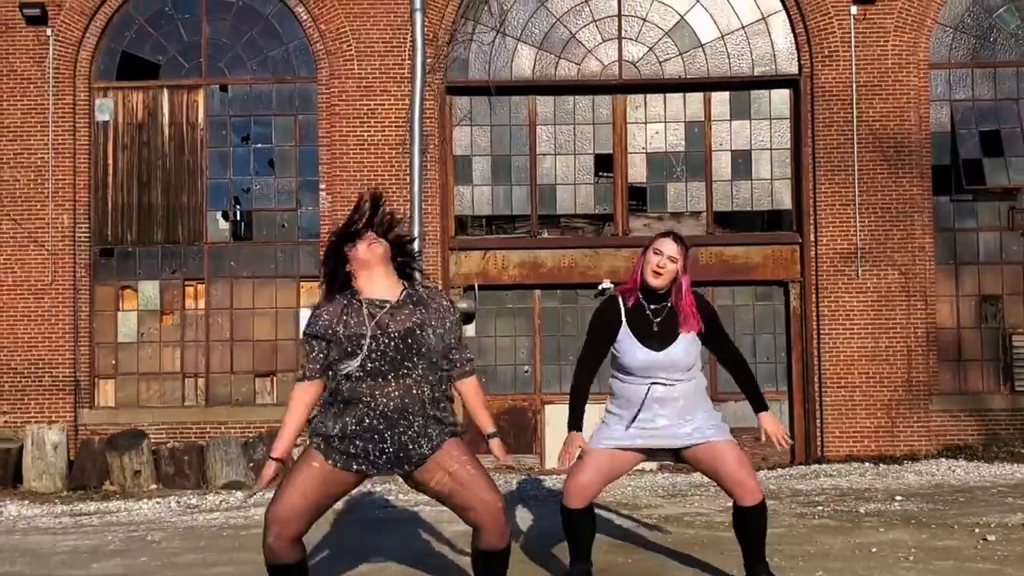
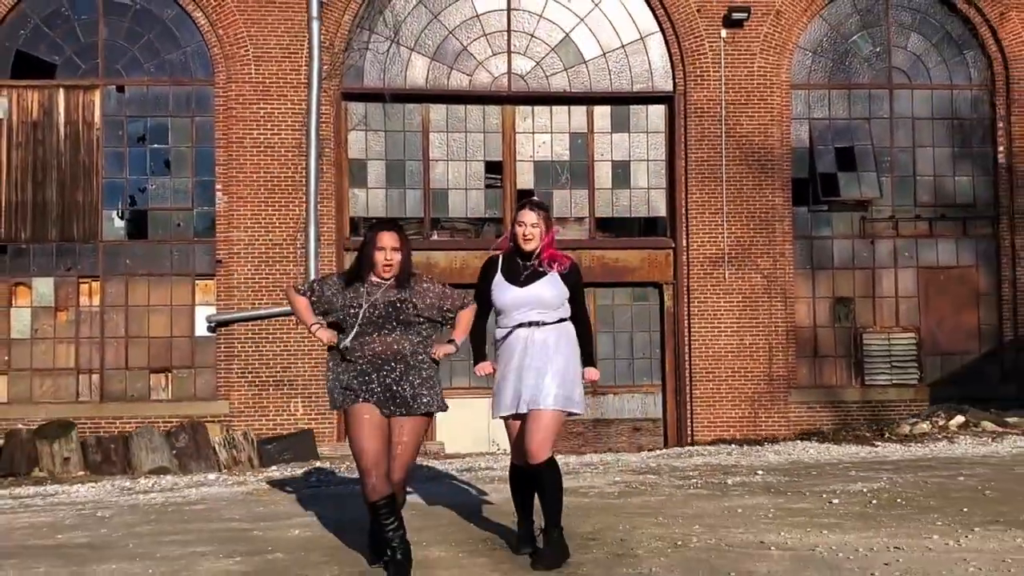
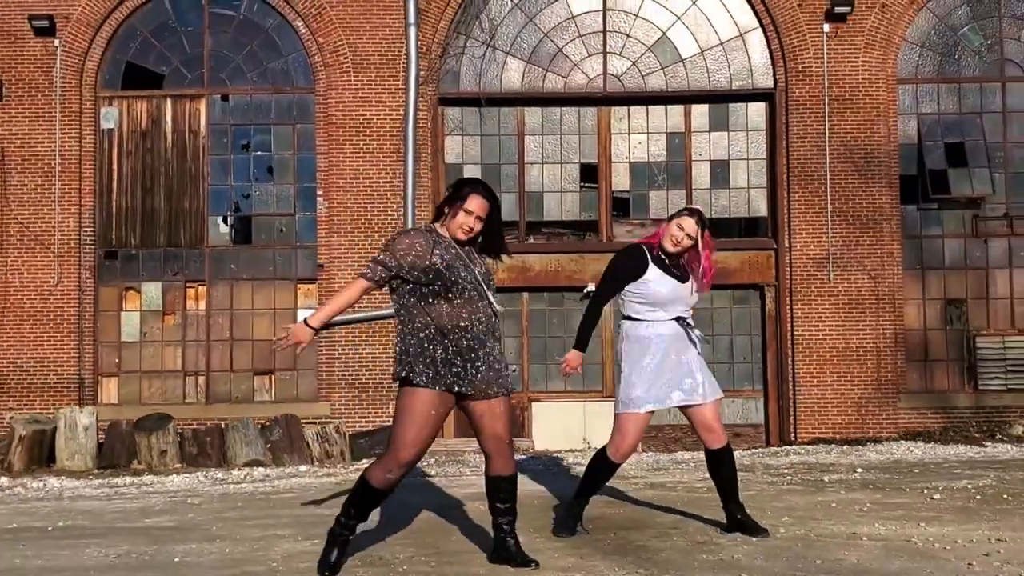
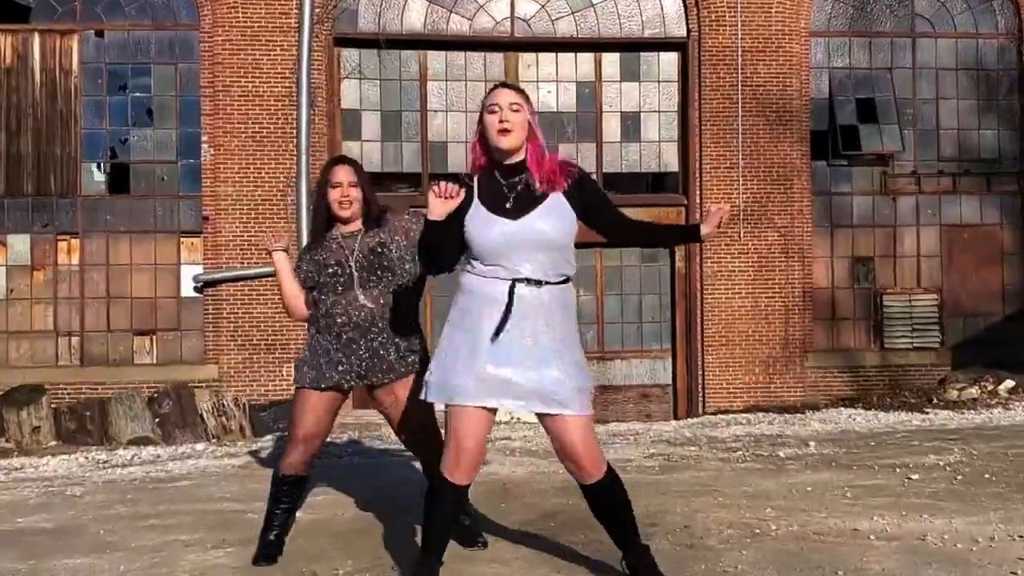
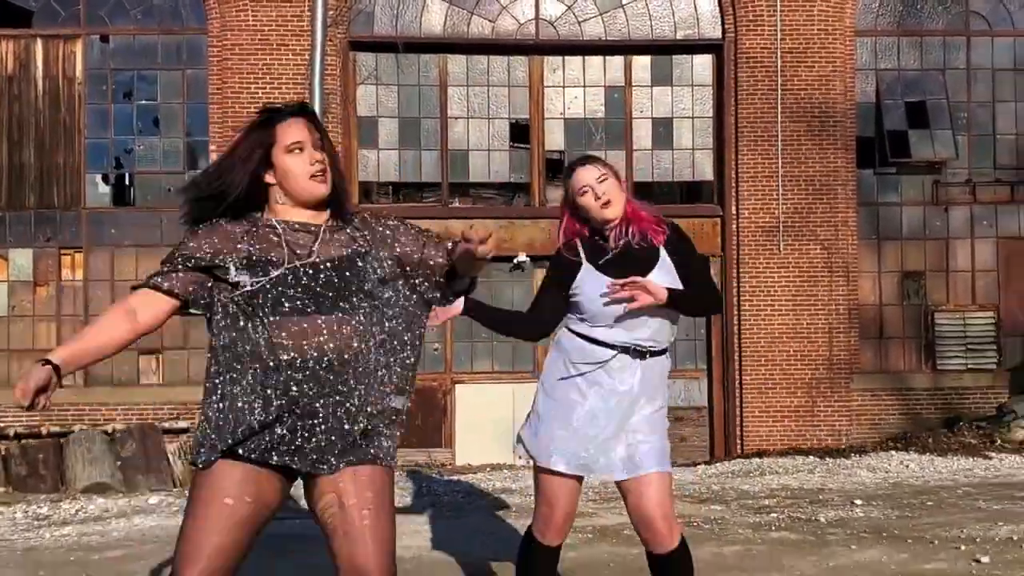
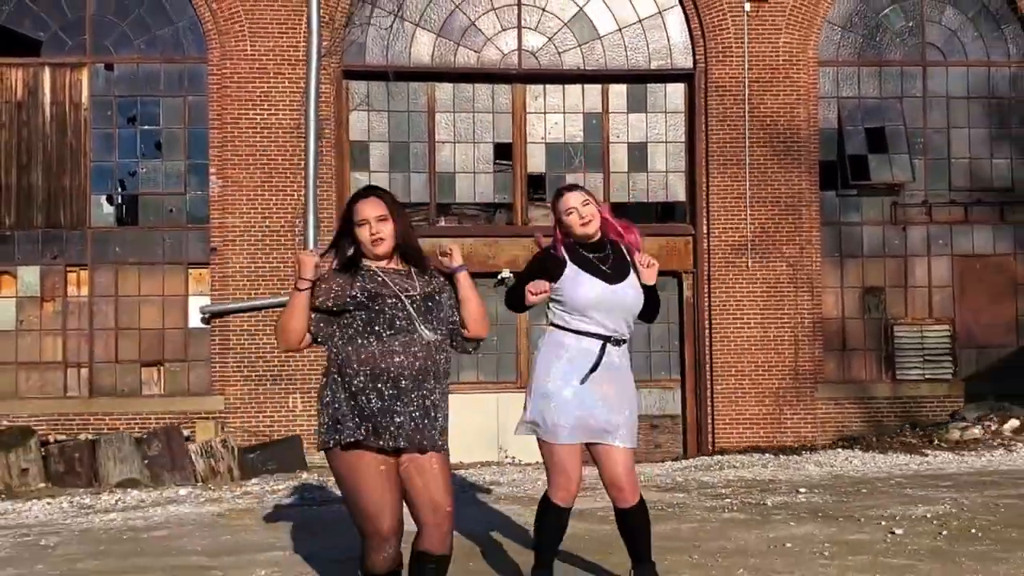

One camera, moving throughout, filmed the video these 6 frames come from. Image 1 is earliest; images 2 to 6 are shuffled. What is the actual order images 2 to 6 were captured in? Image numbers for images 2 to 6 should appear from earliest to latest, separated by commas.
3, 5, 6, 2, 4
